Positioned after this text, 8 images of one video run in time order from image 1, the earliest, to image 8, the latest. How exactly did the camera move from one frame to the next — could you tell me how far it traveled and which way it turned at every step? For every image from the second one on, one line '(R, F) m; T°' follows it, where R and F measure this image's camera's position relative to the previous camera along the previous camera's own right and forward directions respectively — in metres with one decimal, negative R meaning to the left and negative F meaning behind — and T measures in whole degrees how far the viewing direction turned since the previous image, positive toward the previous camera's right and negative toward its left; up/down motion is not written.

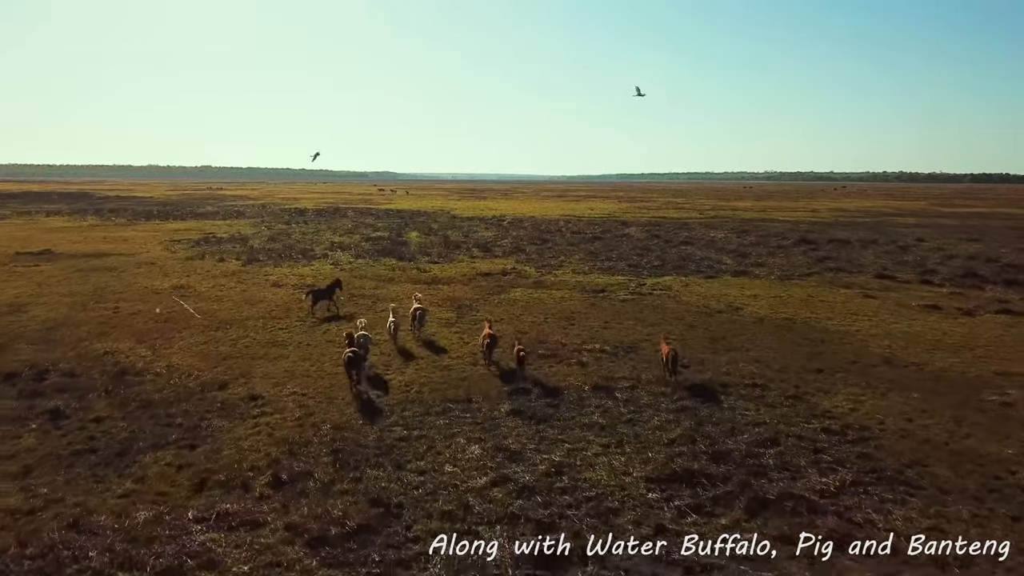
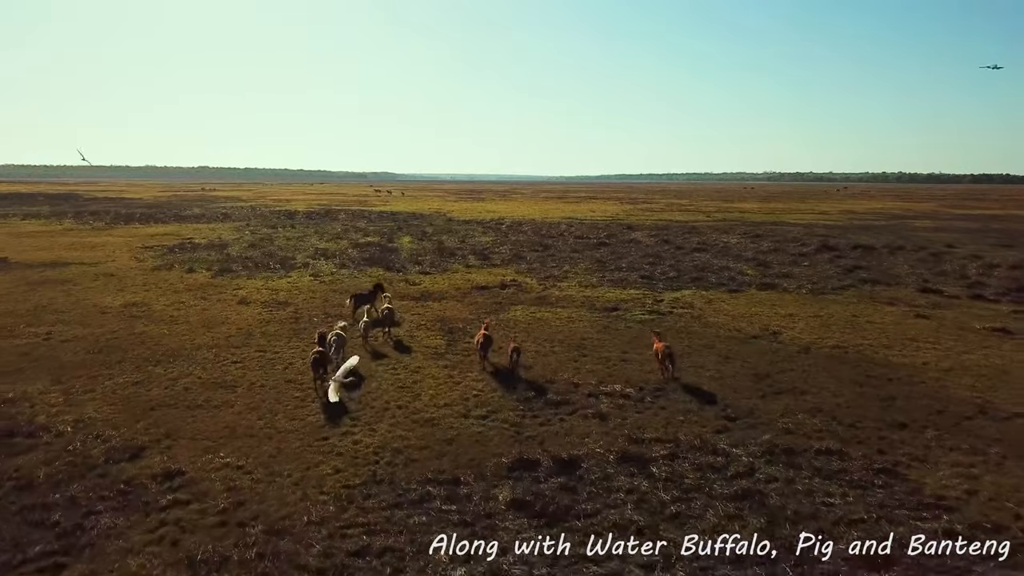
(0.0, +4.0) m; 0°
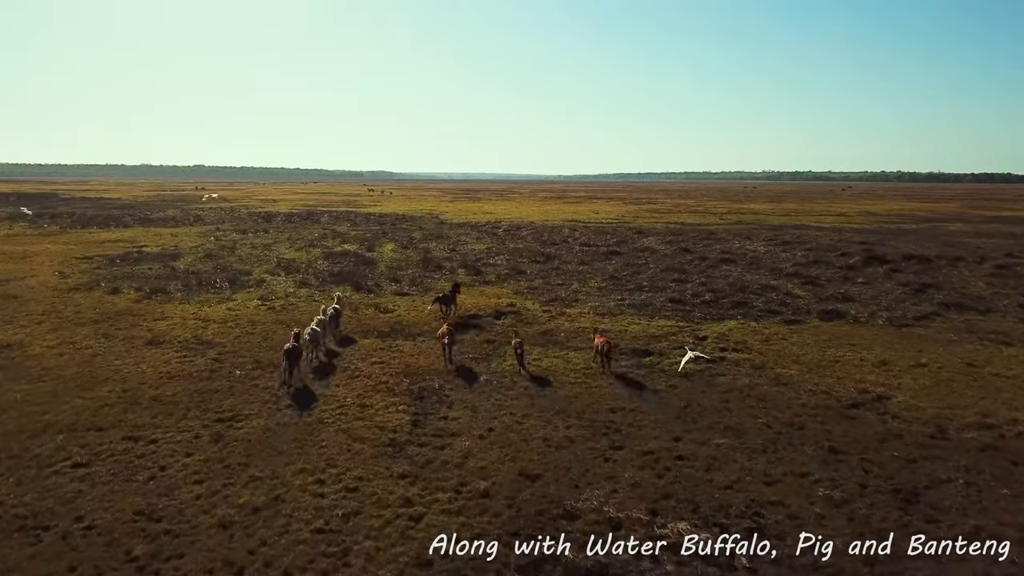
(0.0, +7.0) m; 0°
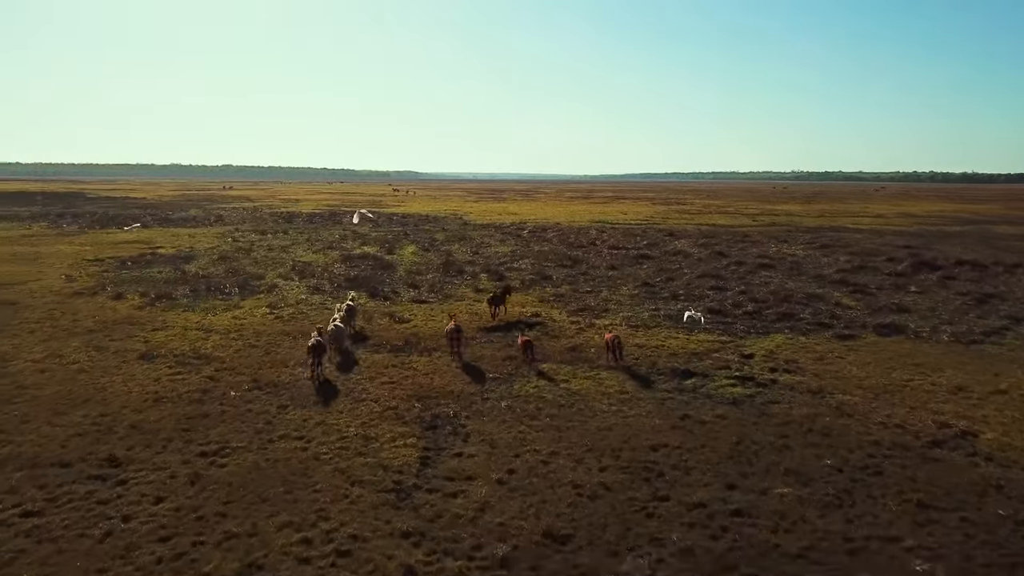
(0.0, +2.1) m; -2°
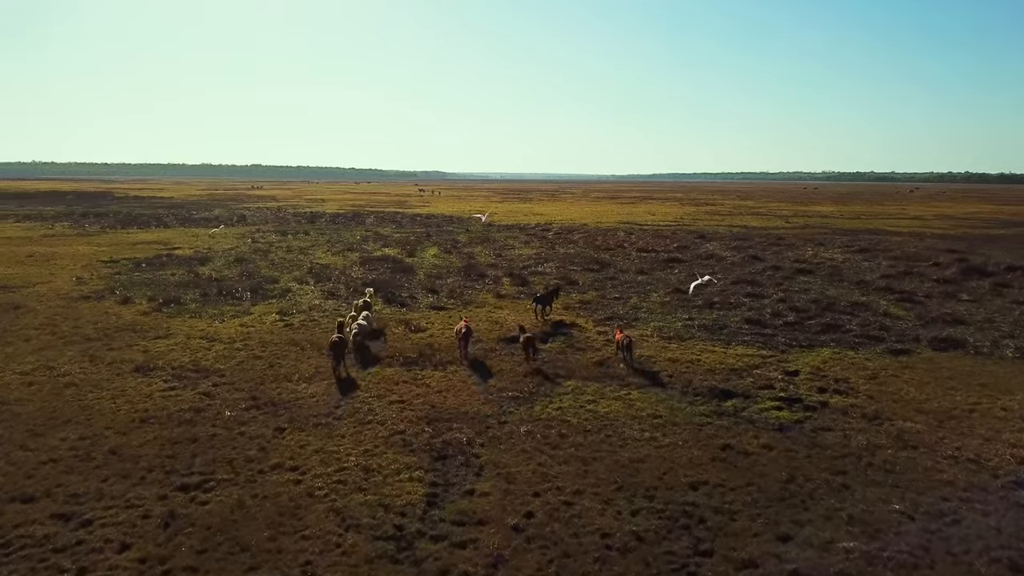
(+0.1, +1.6) m; -2°
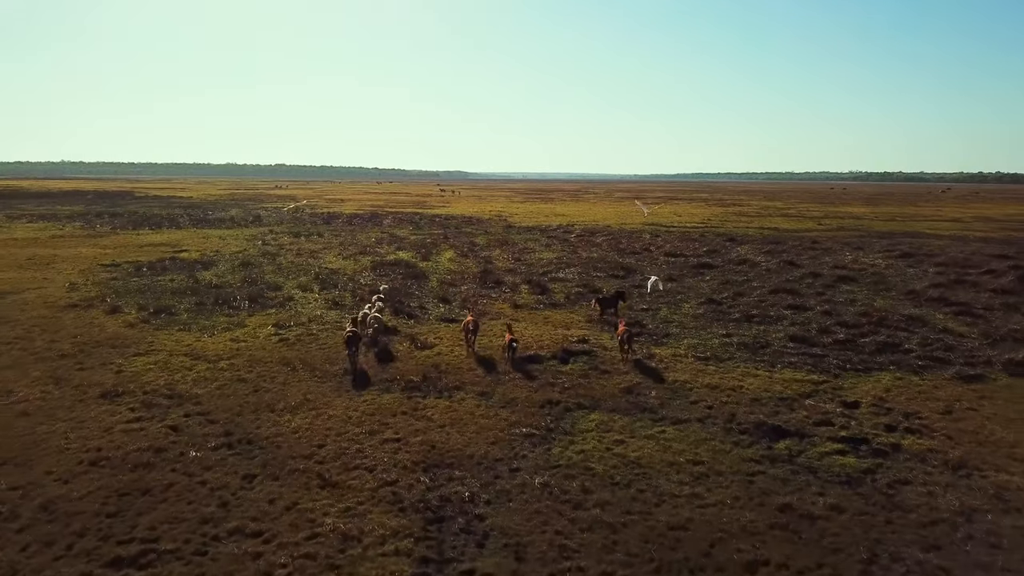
(+0.1, +2.4) m; -2°
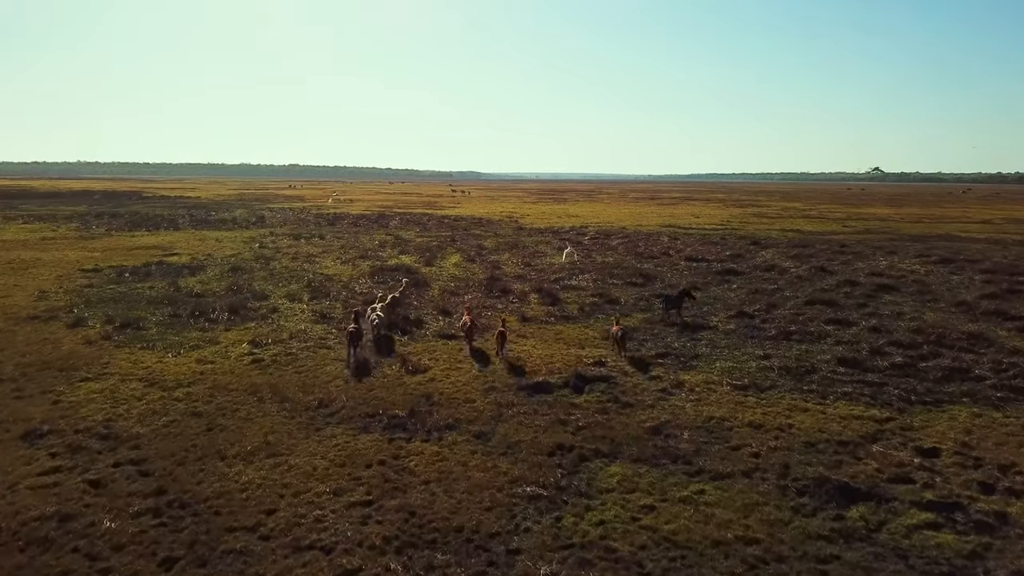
(+0.2, +2.9) m; -1°
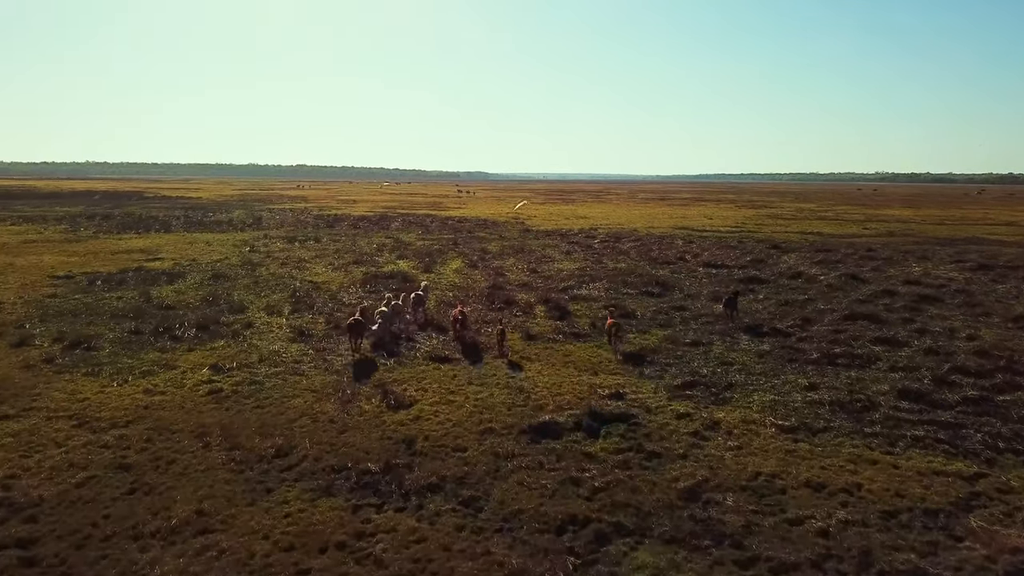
(+0.1, +2.9) m; -1°
